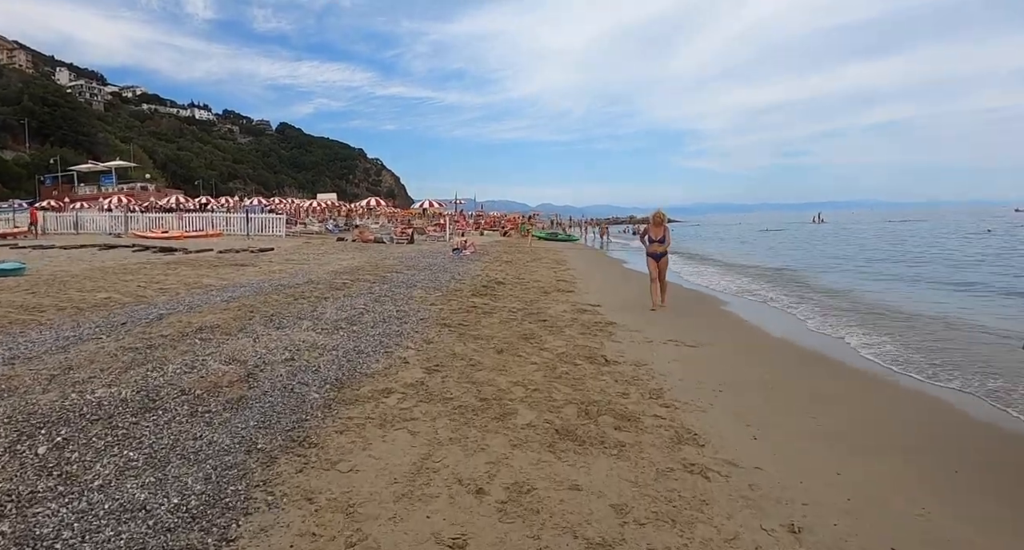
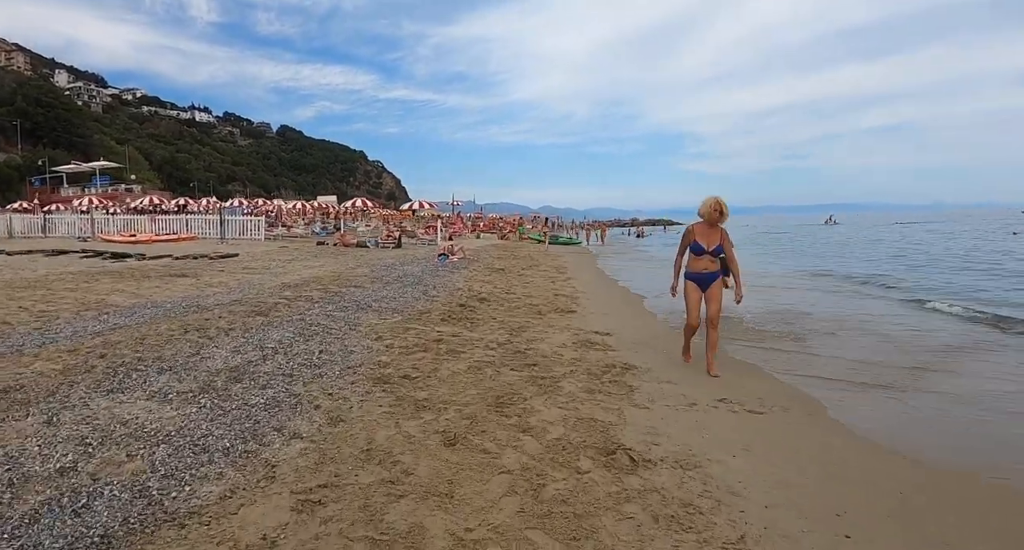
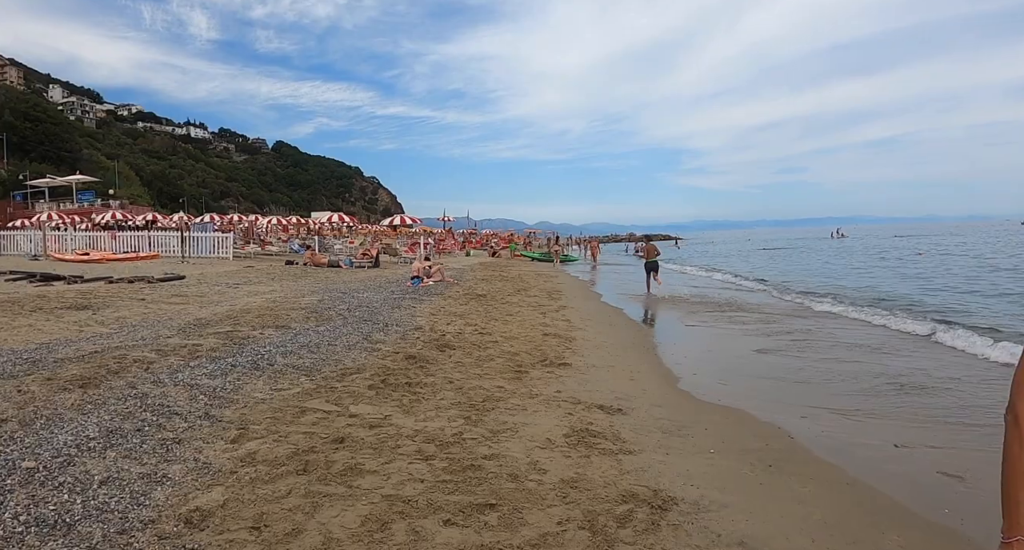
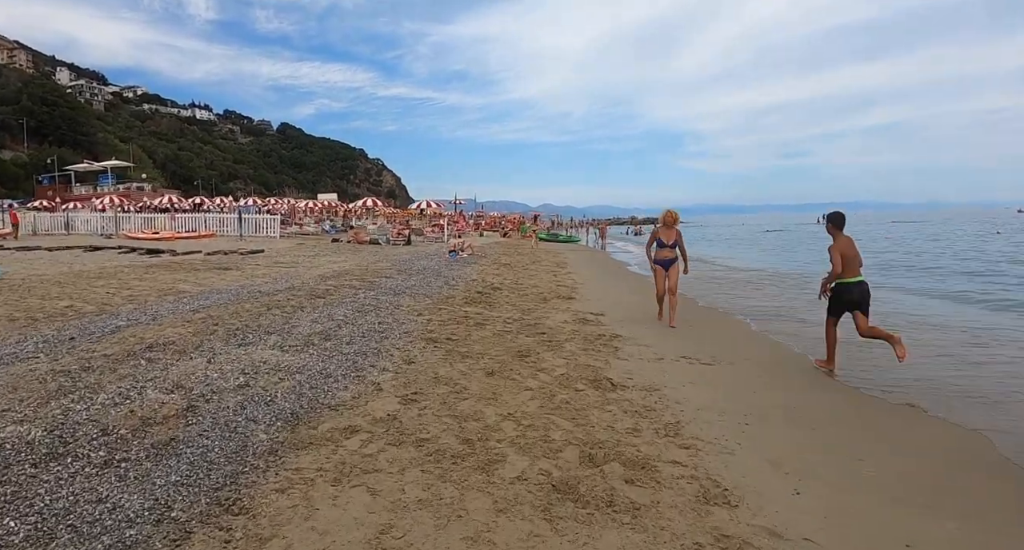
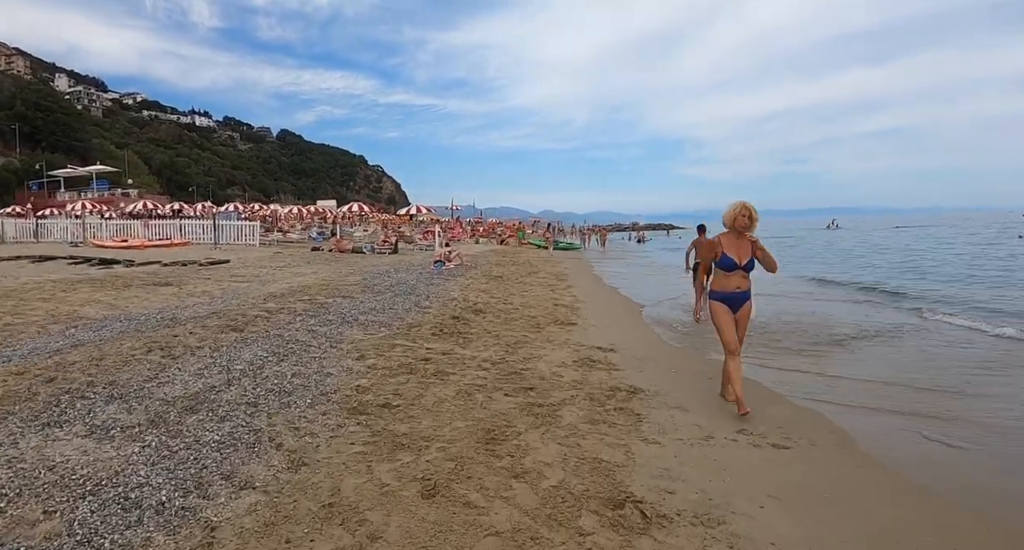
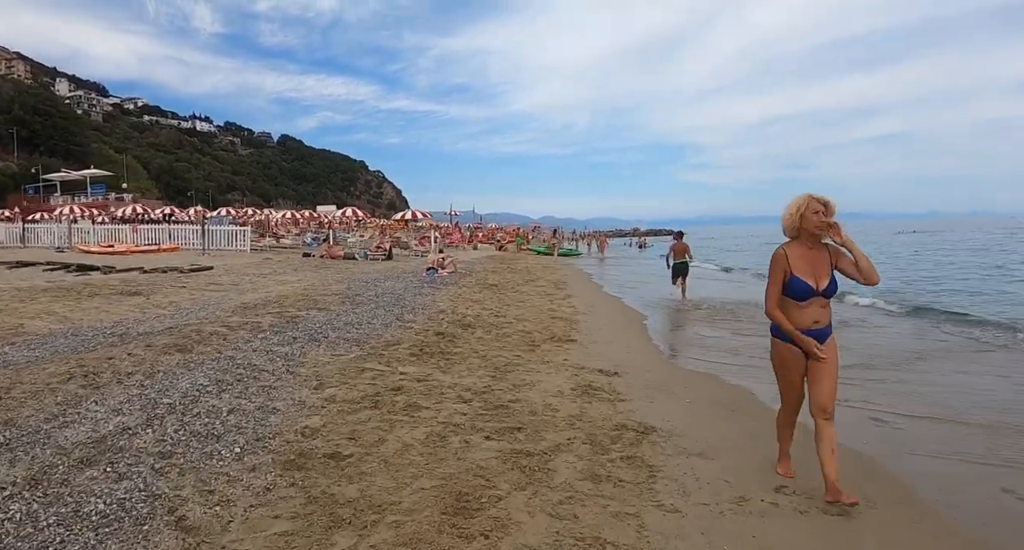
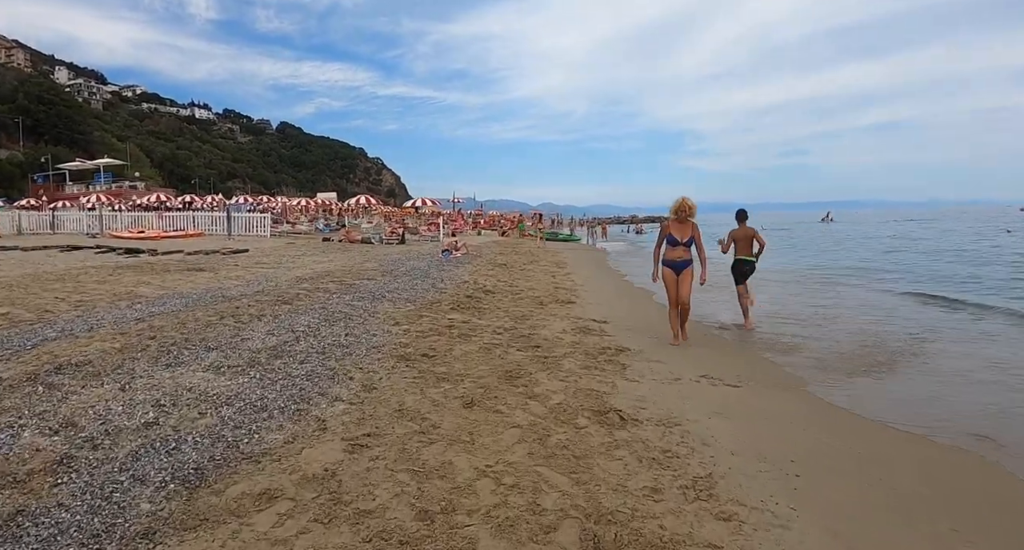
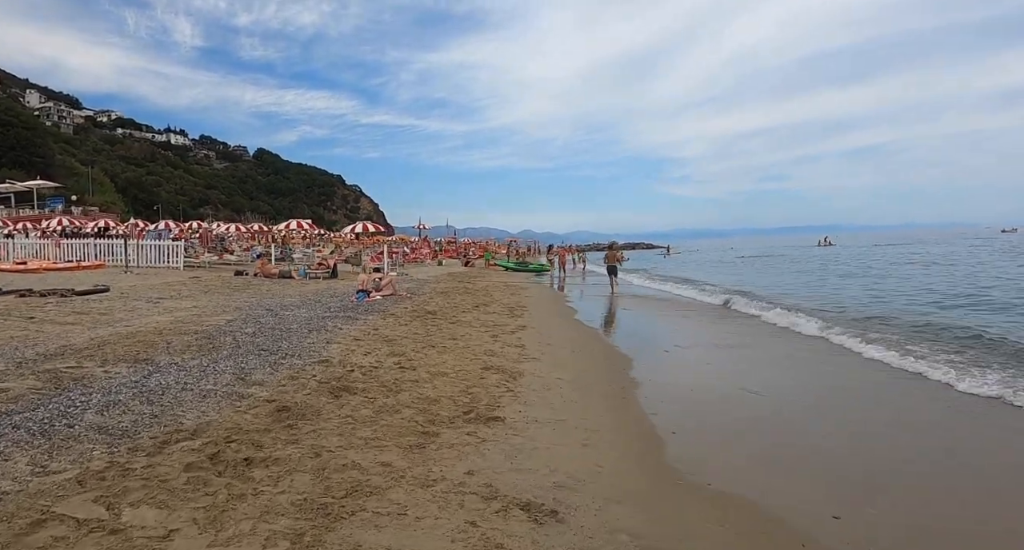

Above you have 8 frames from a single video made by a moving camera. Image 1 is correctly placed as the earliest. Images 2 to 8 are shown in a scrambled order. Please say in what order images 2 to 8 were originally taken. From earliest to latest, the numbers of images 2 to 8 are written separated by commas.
4, 7, 2, 5, 6, 3, 8
